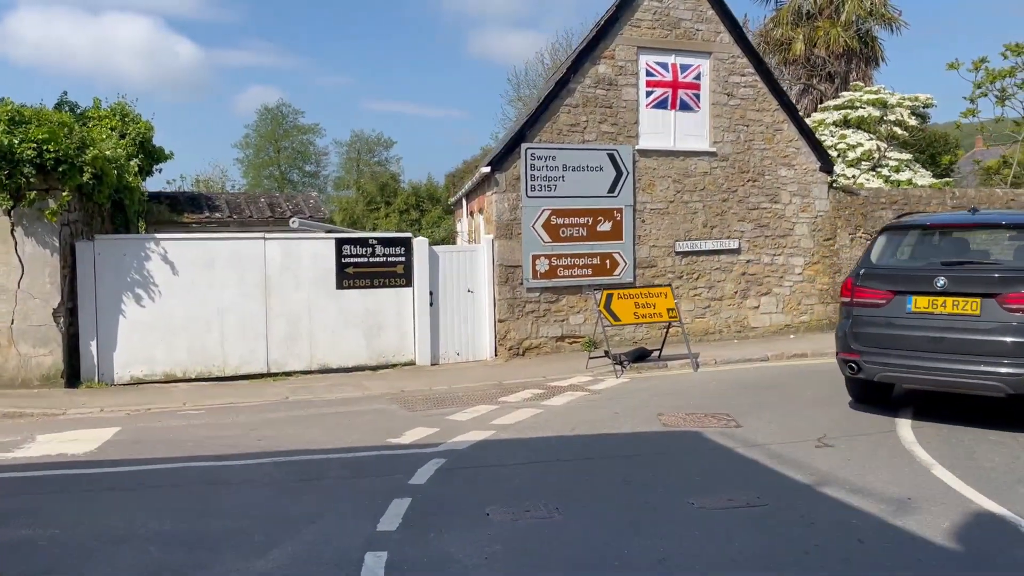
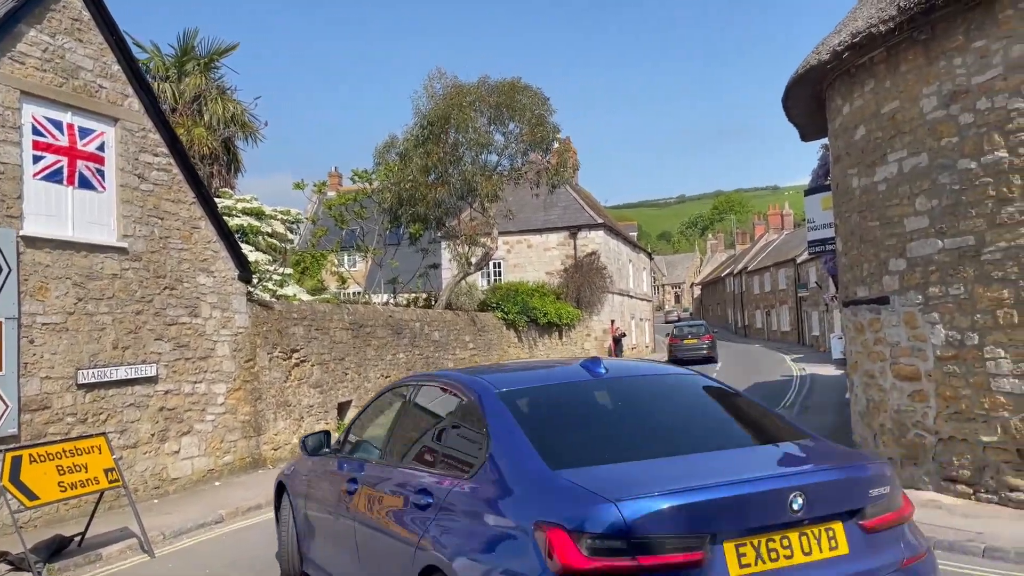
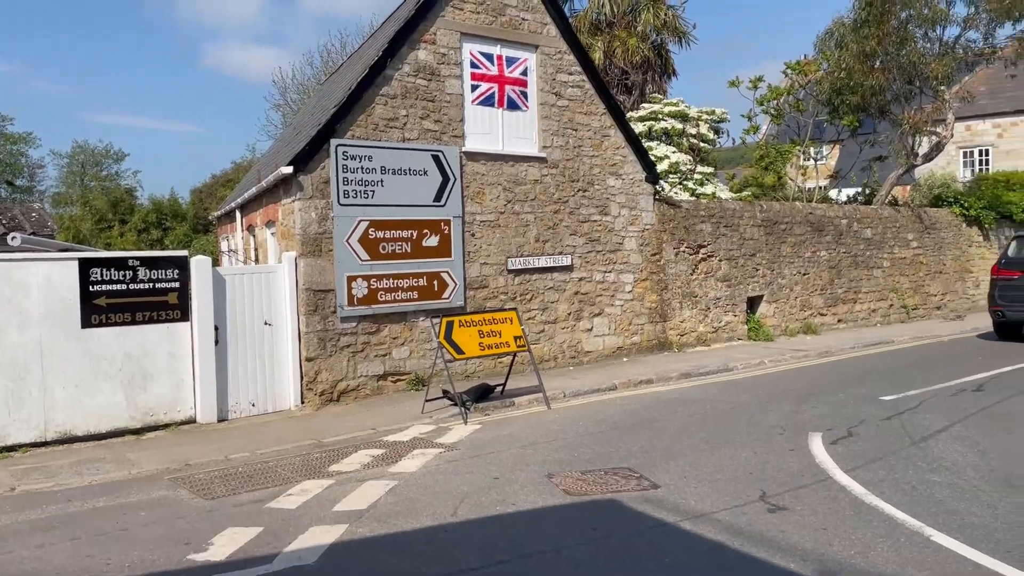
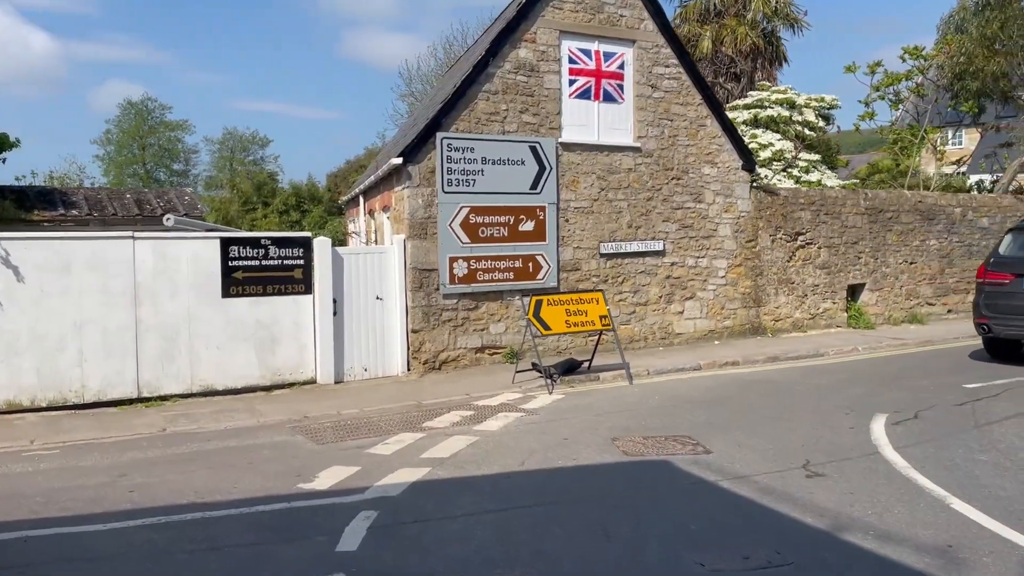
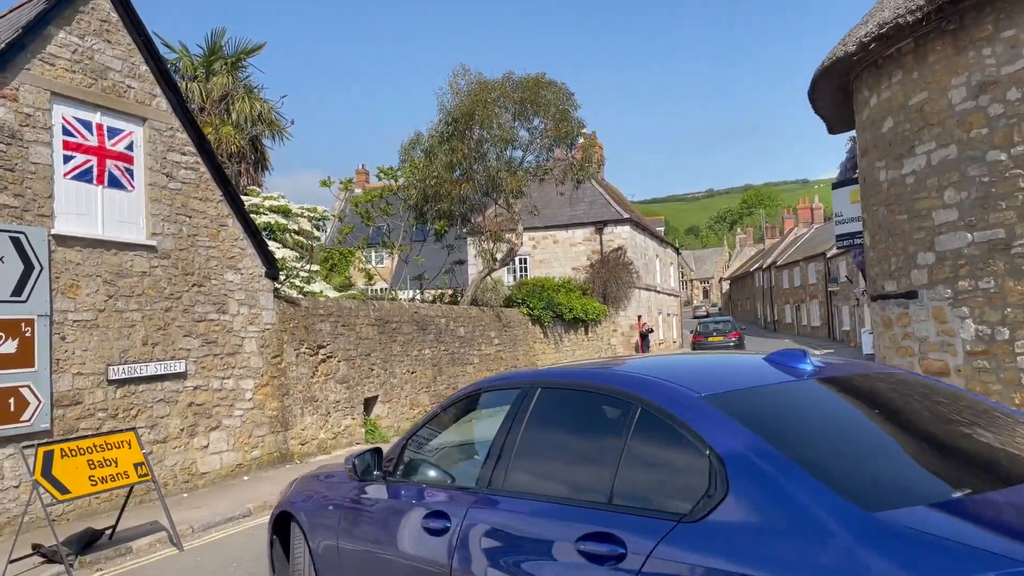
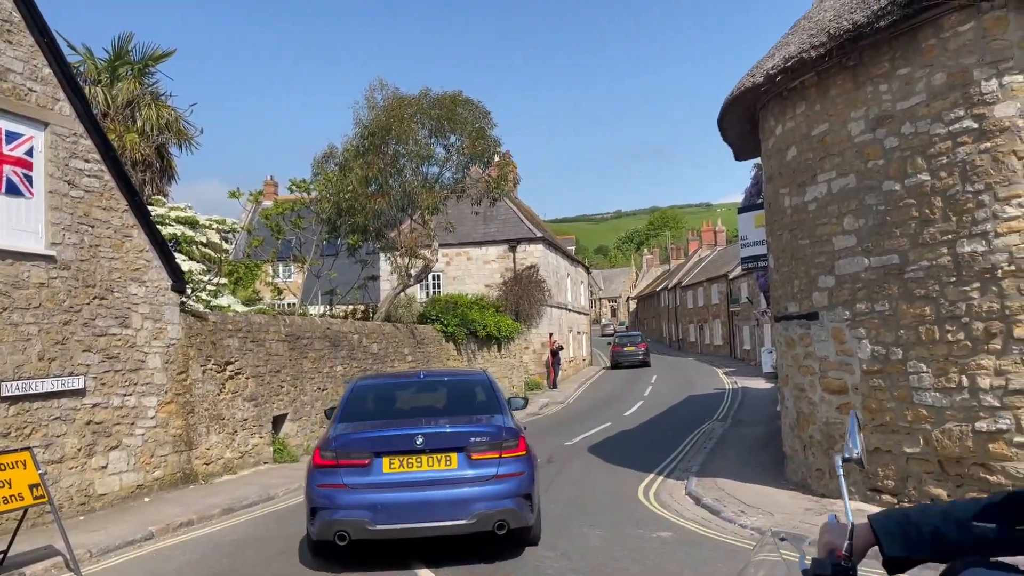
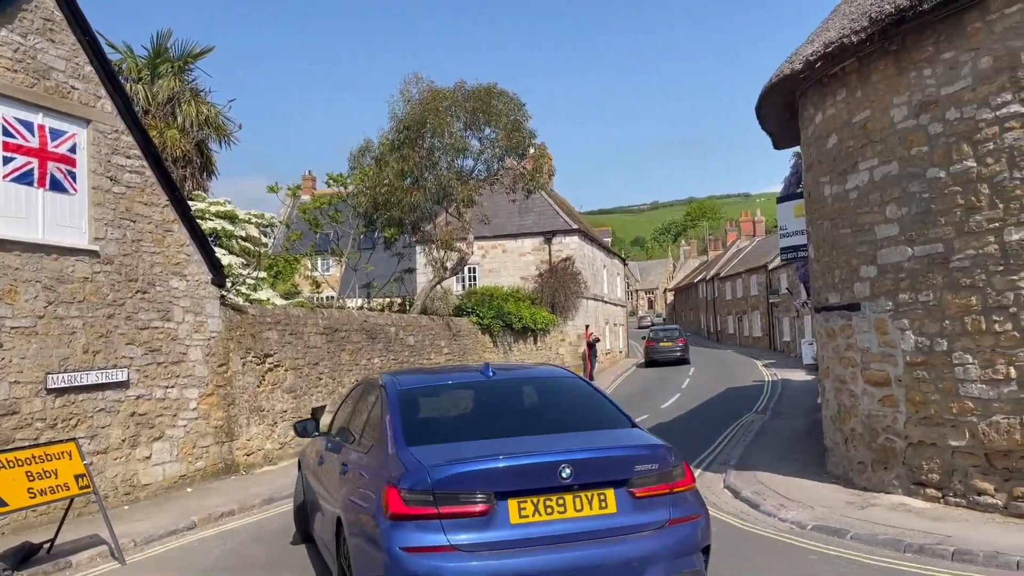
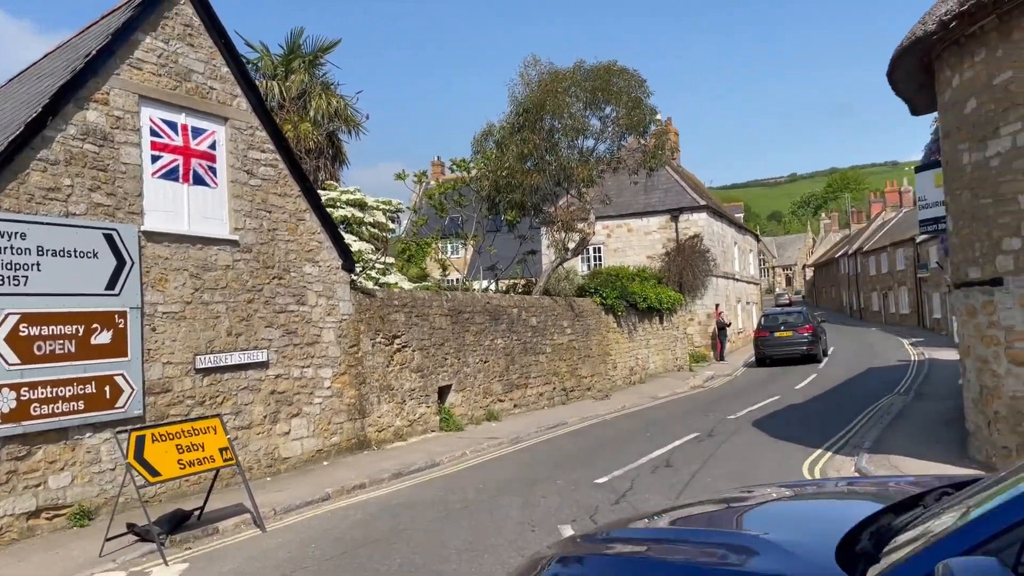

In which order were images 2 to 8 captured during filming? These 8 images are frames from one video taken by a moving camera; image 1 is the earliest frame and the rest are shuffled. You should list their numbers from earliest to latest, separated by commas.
4, 3, 8, 5, 2, 7, 6
